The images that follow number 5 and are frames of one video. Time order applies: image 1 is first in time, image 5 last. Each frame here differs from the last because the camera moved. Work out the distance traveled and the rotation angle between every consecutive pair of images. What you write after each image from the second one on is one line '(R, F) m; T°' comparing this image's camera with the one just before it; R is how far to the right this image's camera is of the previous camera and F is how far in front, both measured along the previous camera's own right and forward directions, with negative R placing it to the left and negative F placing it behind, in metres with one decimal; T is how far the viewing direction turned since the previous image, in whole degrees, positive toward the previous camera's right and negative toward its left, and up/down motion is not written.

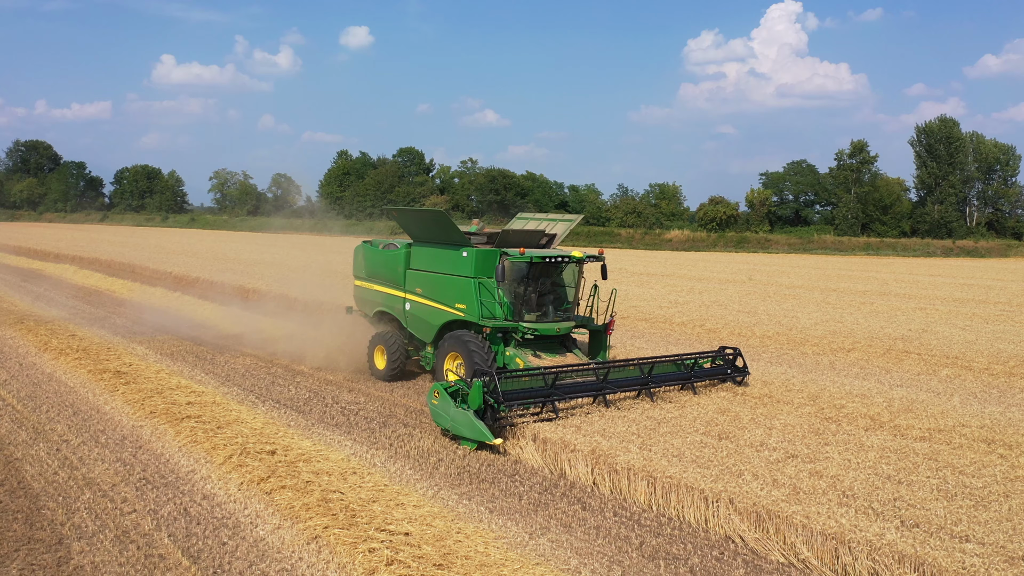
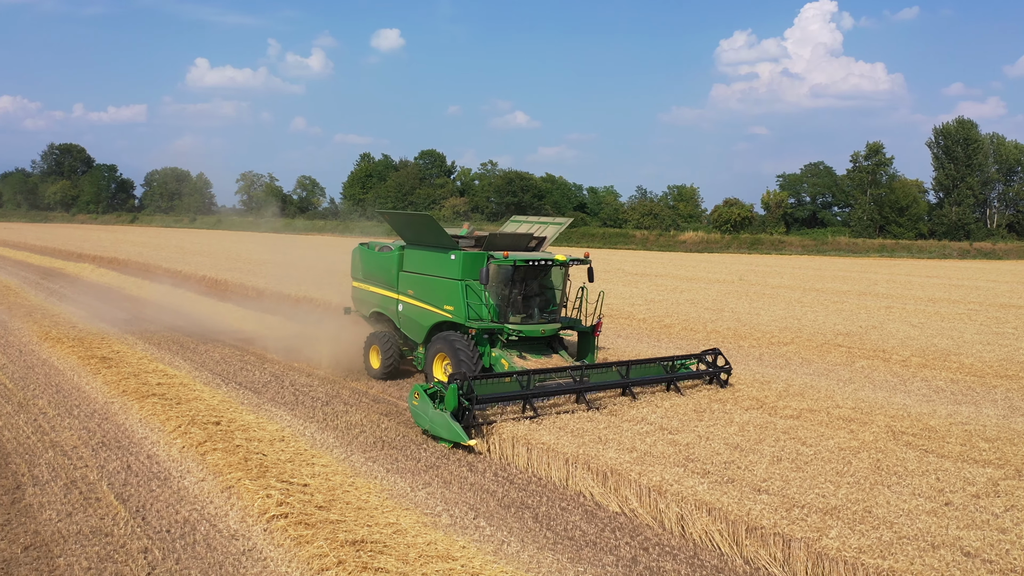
(+1.0, -0.9) m; -2°
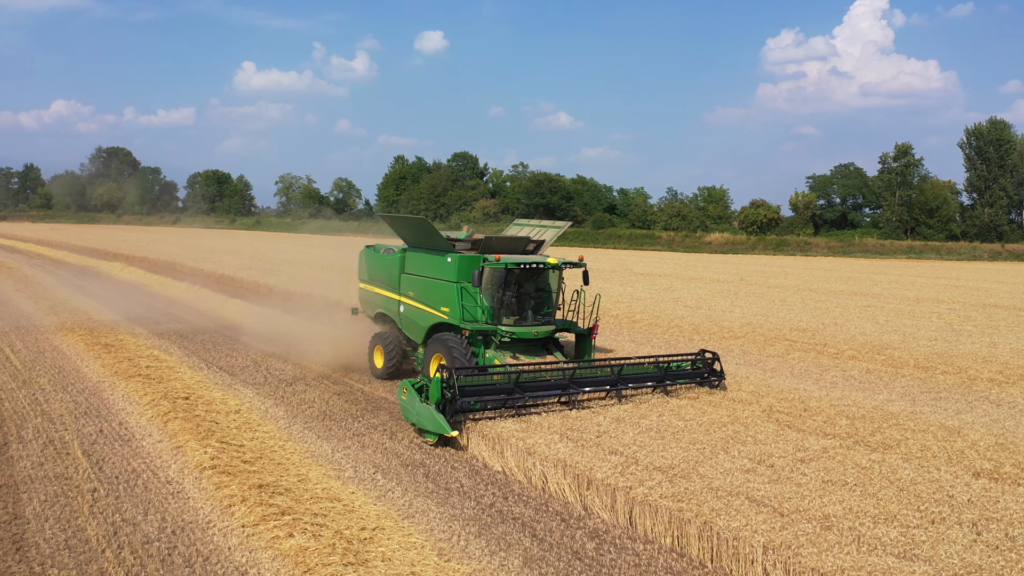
(+1.1, -1.0) m; -3°
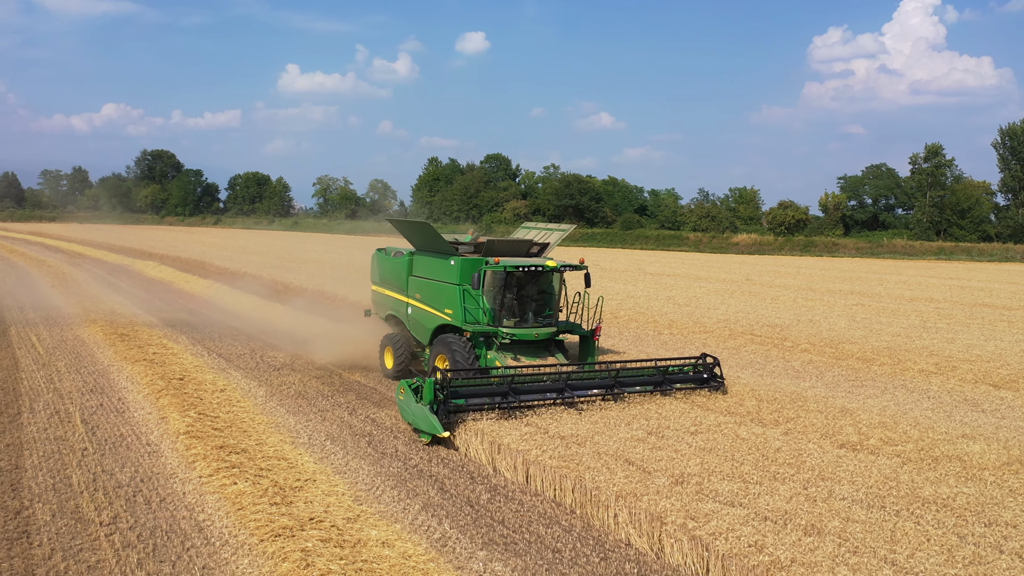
(+1.0, -1.0) m; -3°
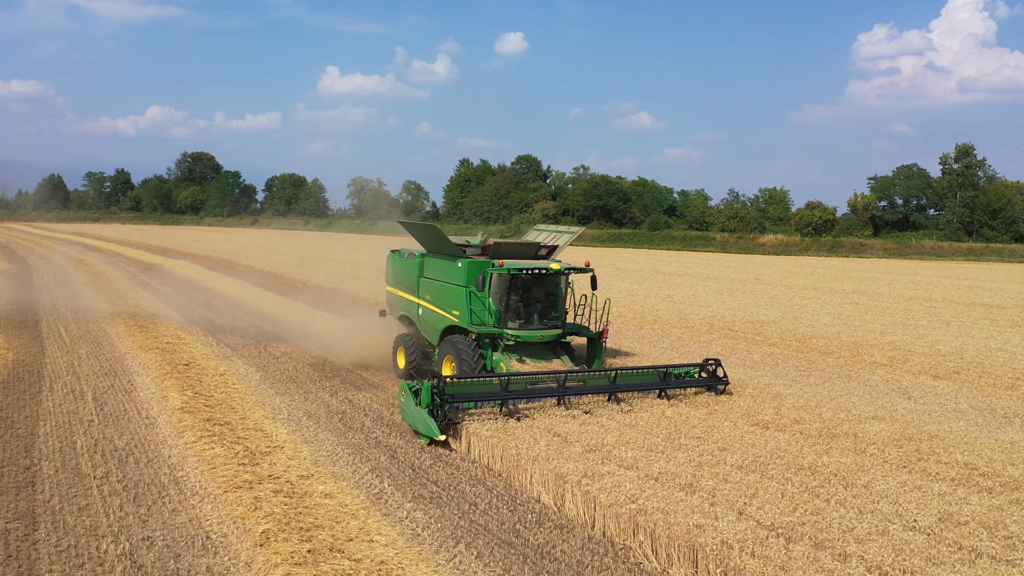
(+0.8, -0.9) m; -2°
